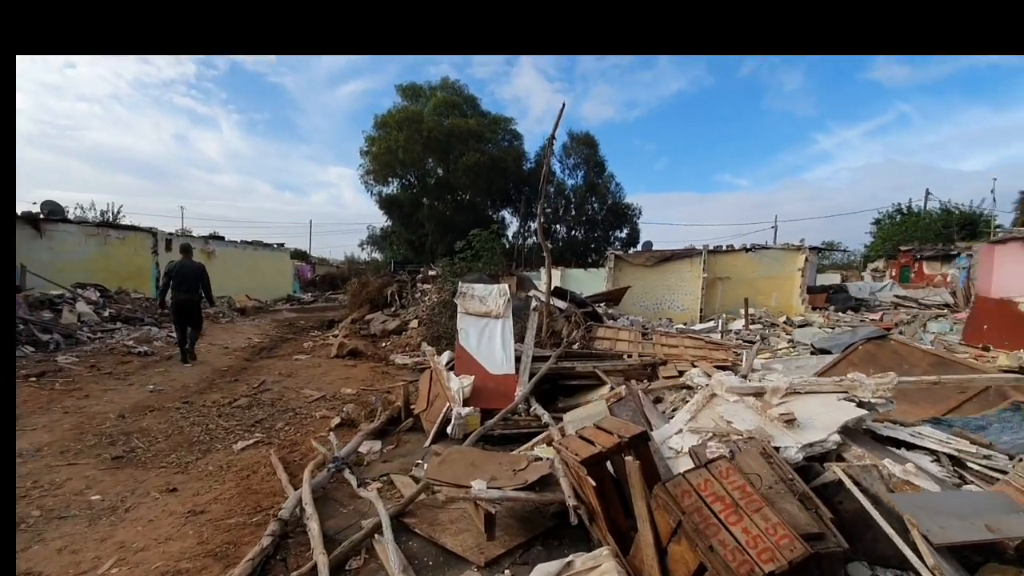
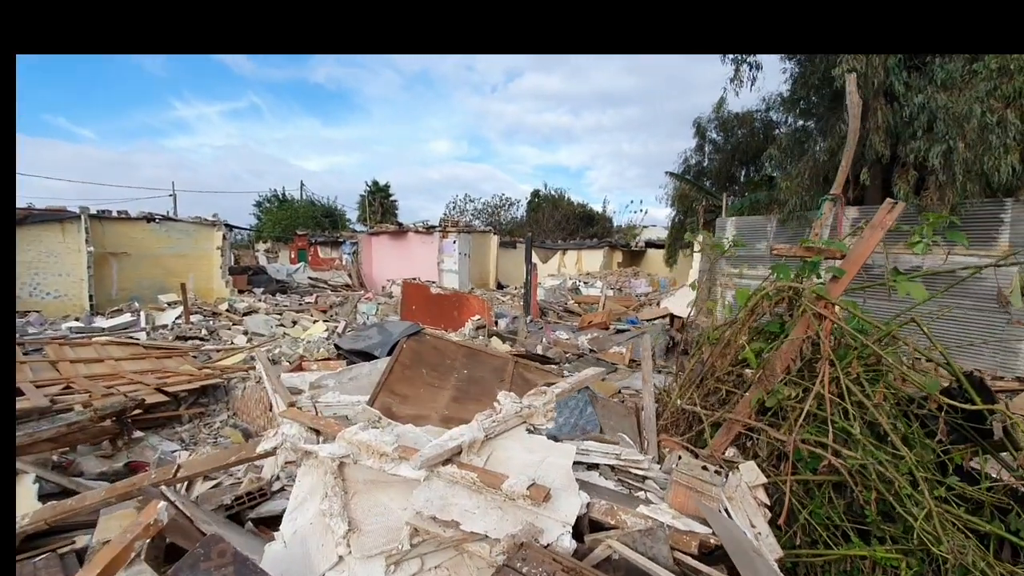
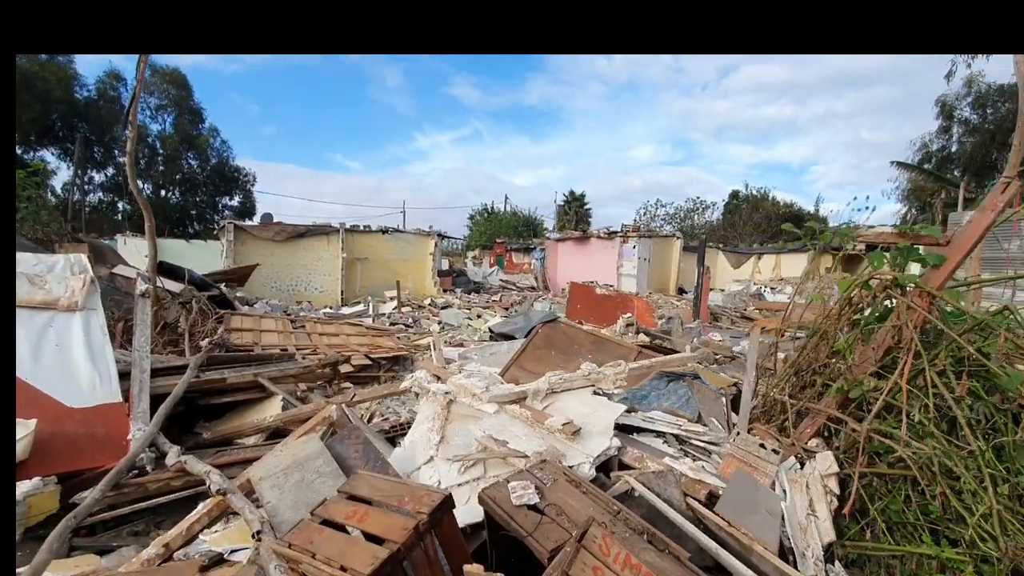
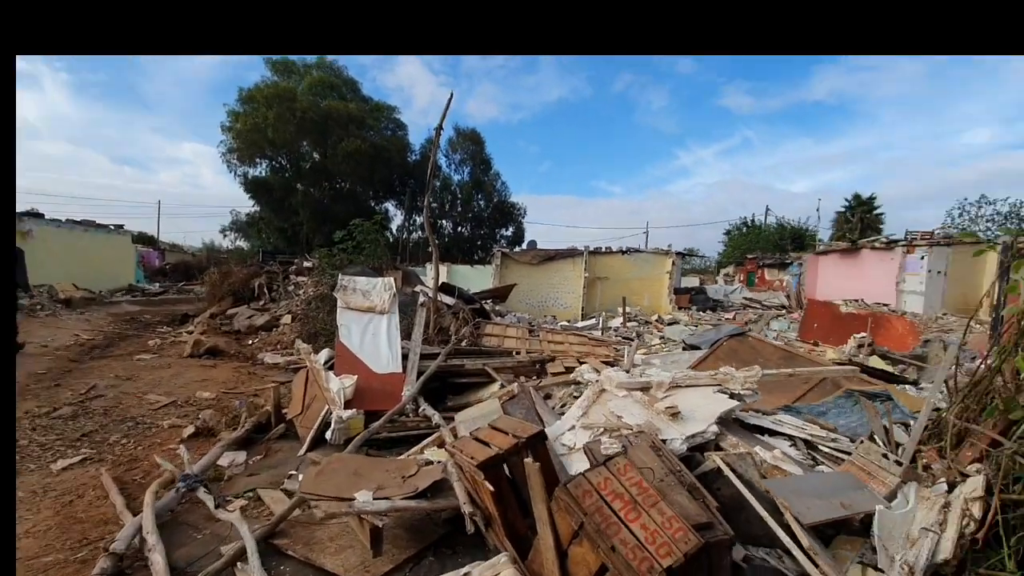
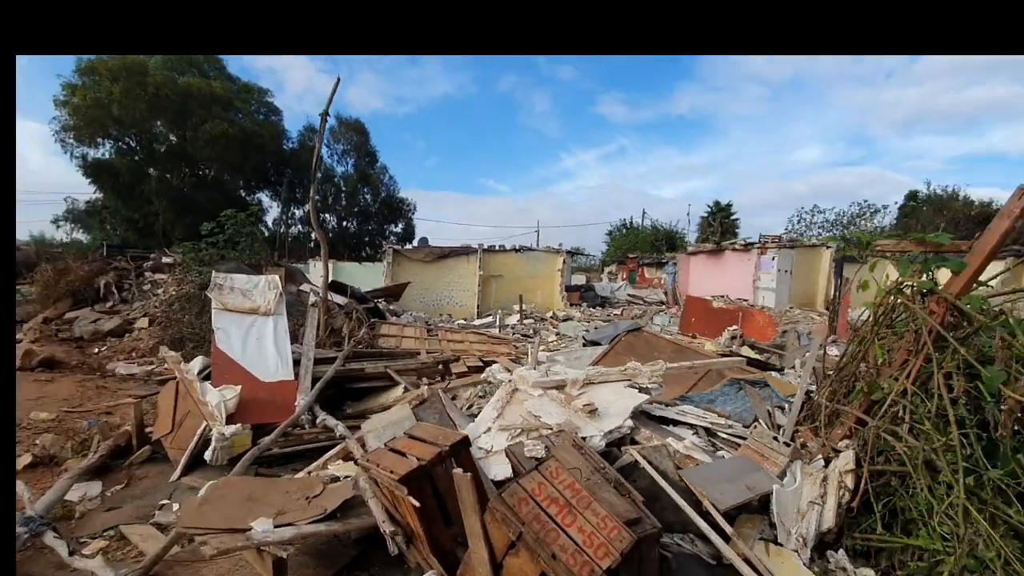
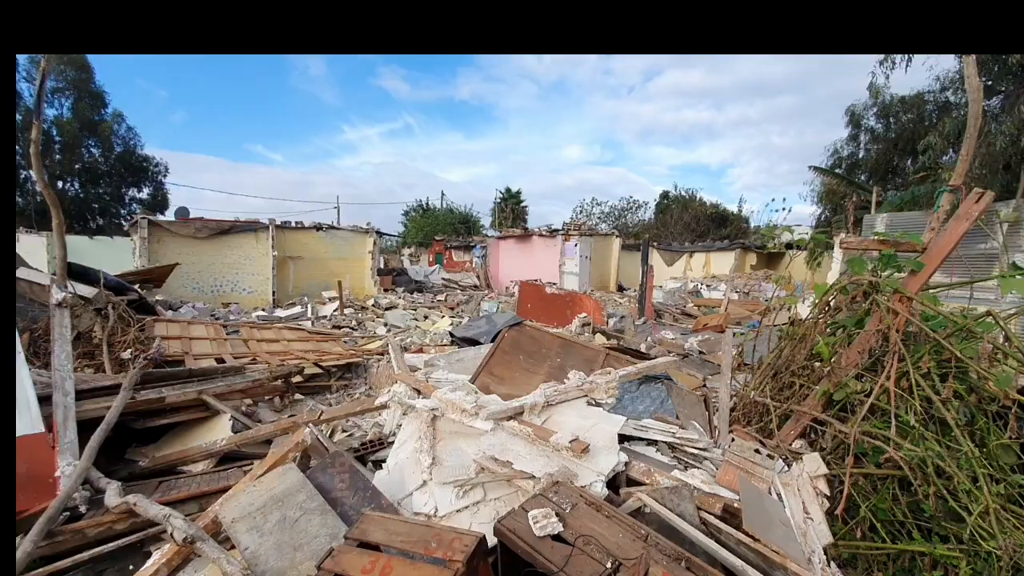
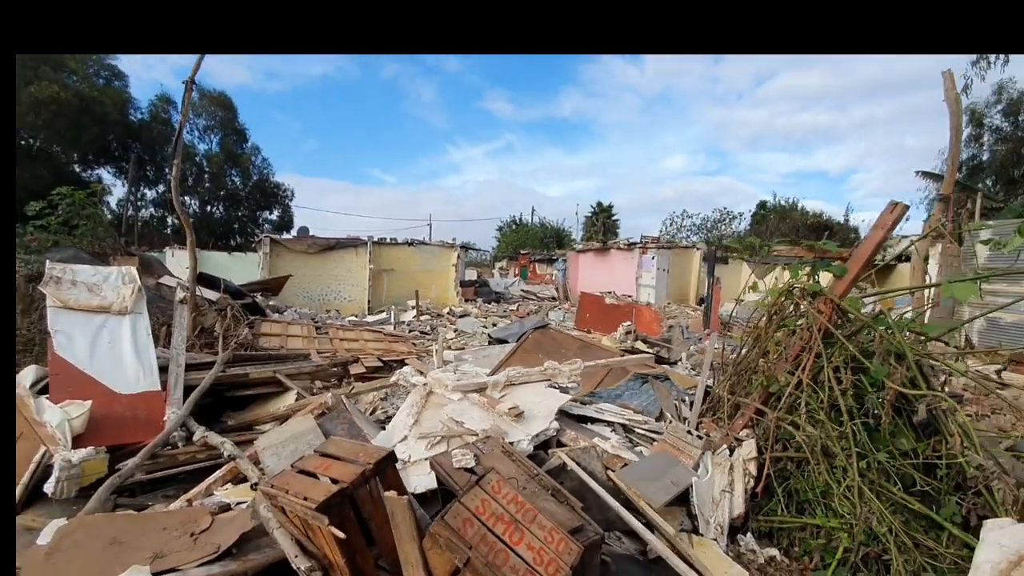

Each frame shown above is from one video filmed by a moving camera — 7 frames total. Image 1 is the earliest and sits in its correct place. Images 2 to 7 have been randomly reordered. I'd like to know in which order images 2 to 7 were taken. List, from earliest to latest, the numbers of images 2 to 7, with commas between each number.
4, 5, 7, 3, 6, 2
